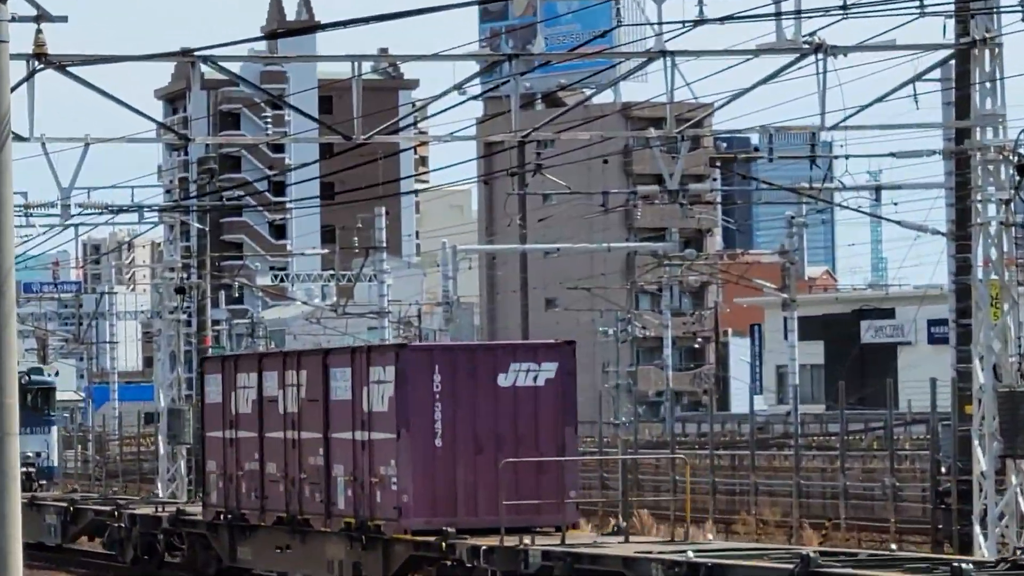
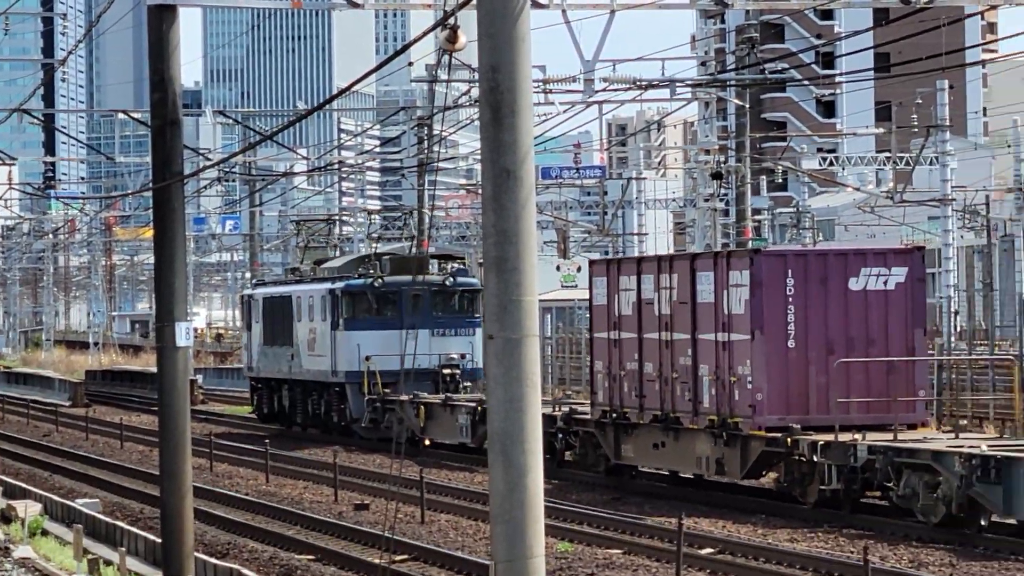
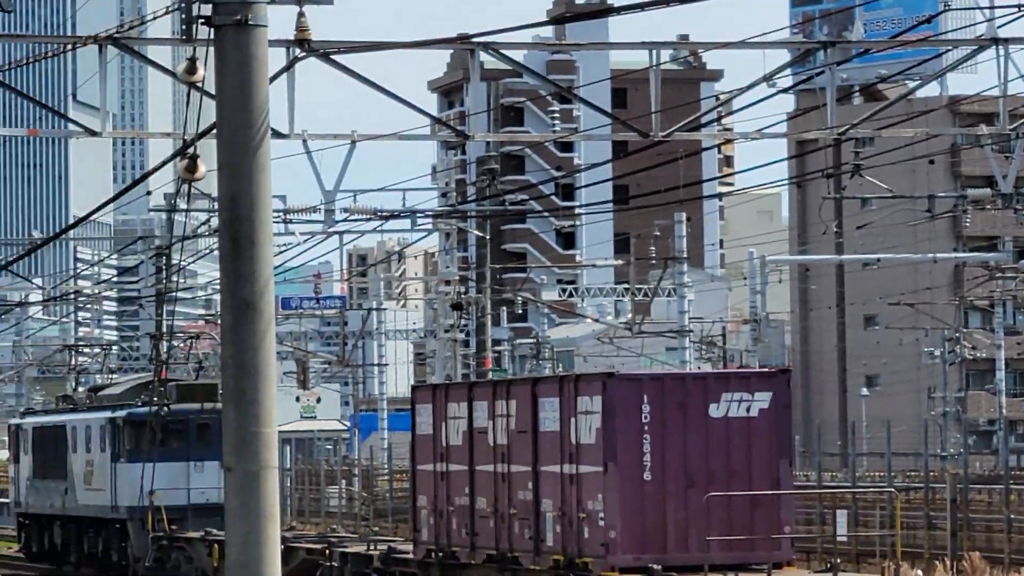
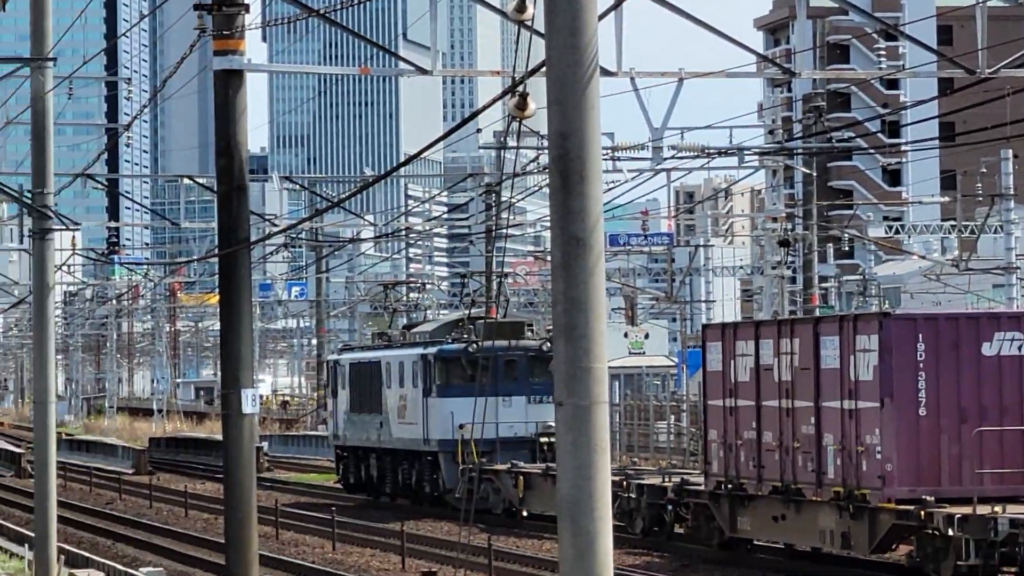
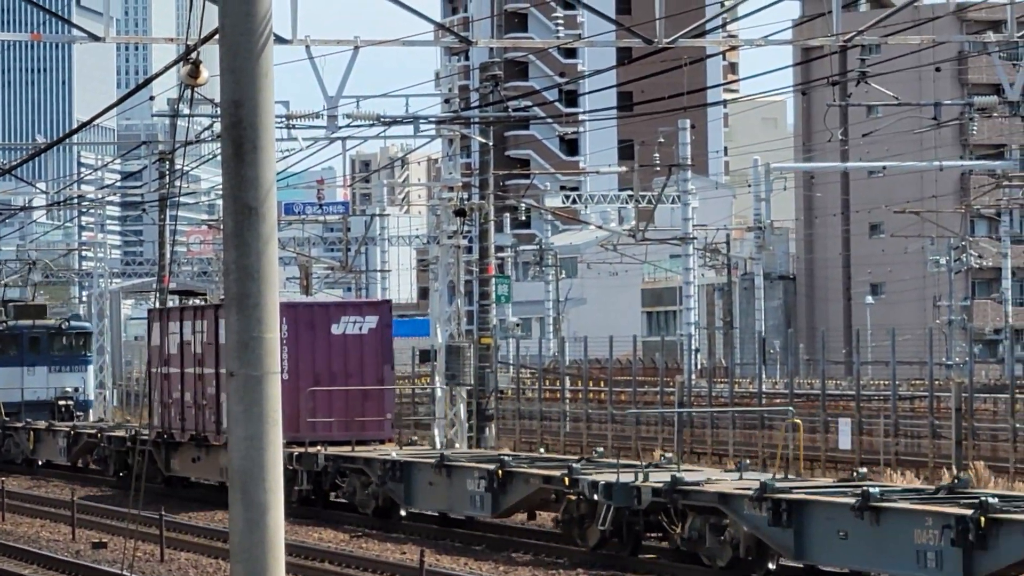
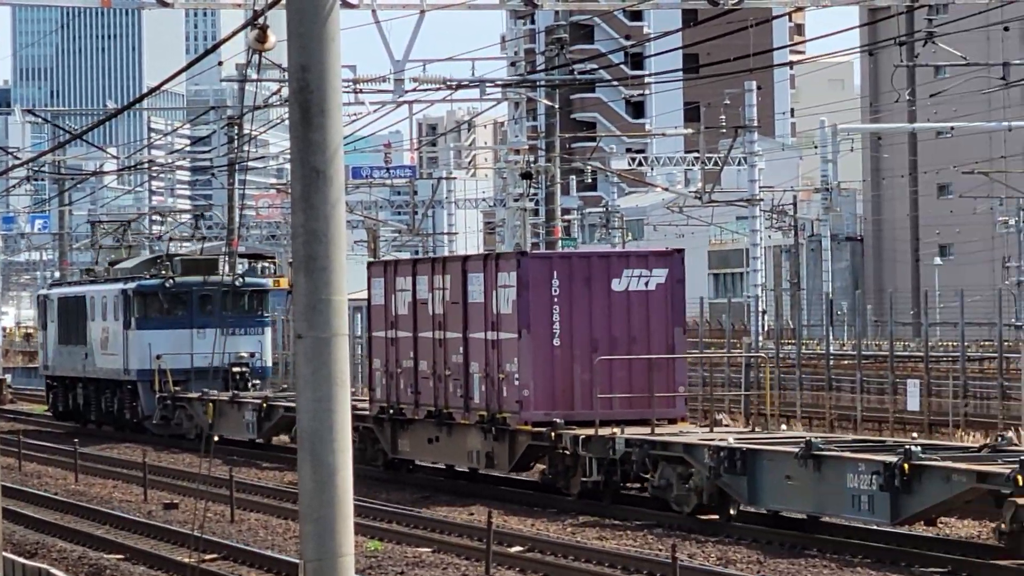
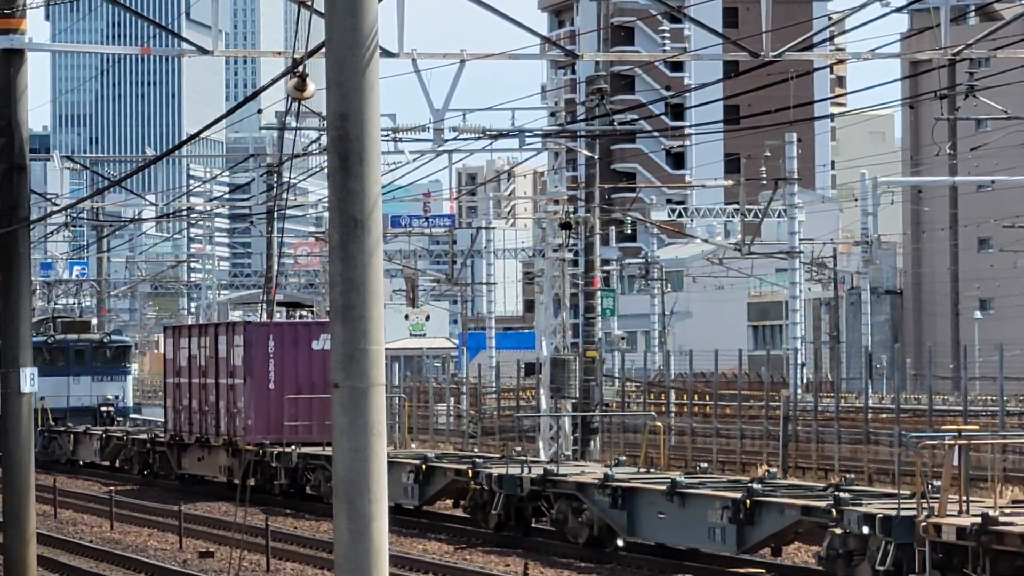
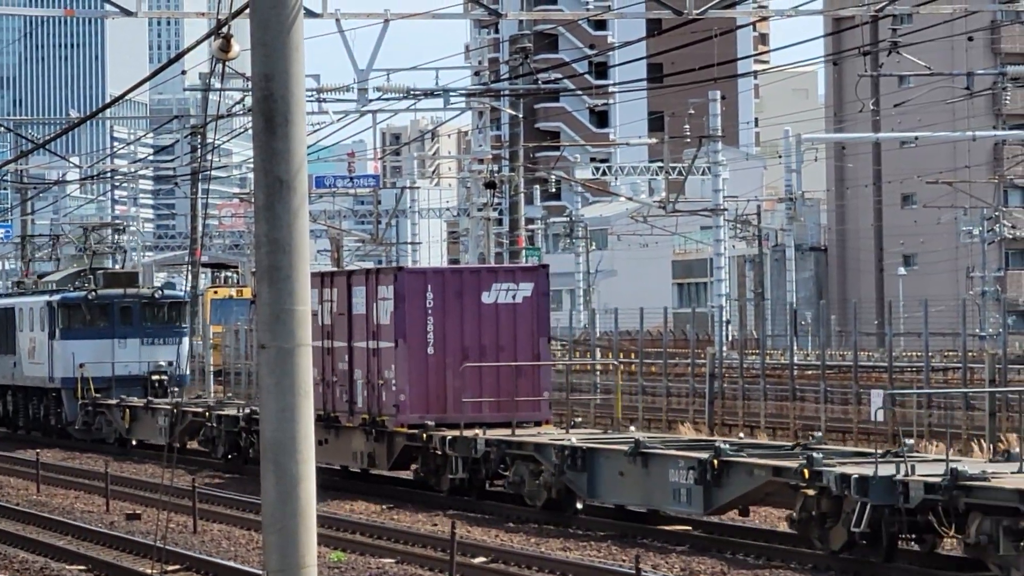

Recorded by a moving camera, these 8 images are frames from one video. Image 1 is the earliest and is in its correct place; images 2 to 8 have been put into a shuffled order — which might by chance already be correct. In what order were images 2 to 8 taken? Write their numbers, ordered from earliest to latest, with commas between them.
3, 4, 2, 6, 8, 5, 7
